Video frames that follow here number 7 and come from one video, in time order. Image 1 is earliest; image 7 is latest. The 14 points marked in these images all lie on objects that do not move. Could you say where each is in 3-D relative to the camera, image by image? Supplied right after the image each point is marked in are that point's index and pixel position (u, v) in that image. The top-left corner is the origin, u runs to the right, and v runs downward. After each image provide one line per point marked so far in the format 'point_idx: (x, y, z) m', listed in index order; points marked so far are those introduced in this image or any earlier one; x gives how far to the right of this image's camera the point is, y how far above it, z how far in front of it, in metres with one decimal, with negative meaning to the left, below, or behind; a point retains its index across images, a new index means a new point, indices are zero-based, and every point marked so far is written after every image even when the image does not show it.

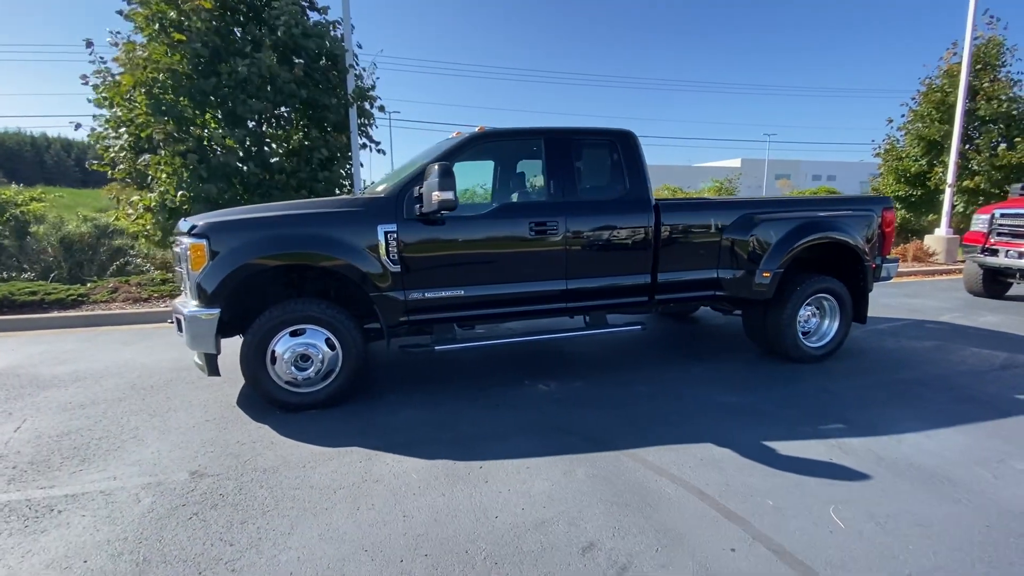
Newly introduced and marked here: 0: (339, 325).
0: (-1.4, -0.3, +4.0) m
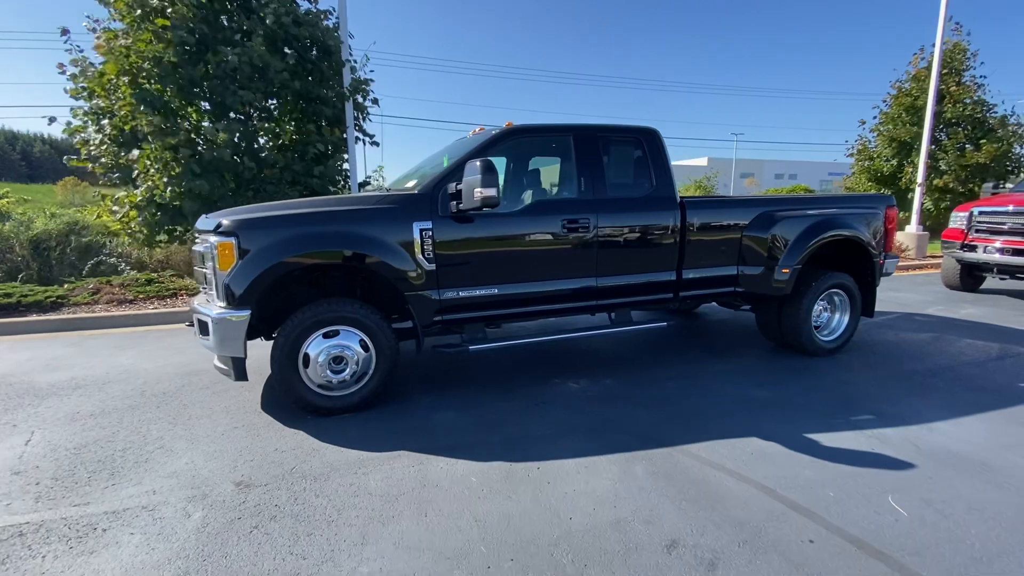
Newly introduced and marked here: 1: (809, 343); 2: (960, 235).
0: (-1.1, -0.3, +3.9) m
1: (+3.3, -0.6, +5.3) m
2: (+8.1, +1.0, +8.7) m
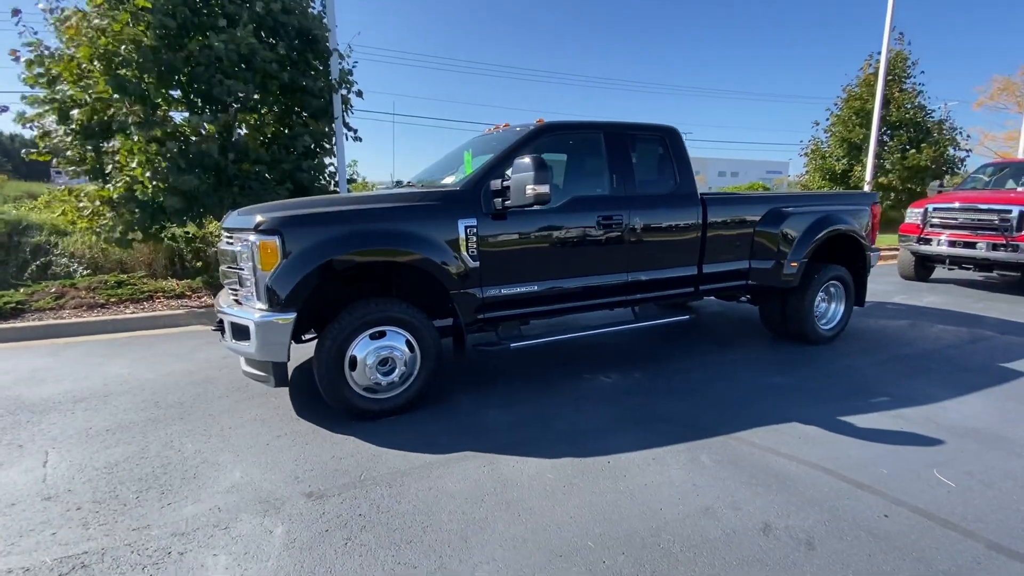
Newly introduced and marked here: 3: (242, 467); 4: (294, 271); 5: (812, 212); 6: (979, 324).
0: (-0.7, -0.3, +3.8) m
1: (+3.5, -0.5, +5.6) m
2: (+7.9, +1.2, +9.5) m
3: (-1.8, -1.2, +3.1) m
4: (-1.5, +0.1, +3.4) m
5: (+3.4, +0.9, +5.5) m
6: (+6.5, -0.5, +6.7) m
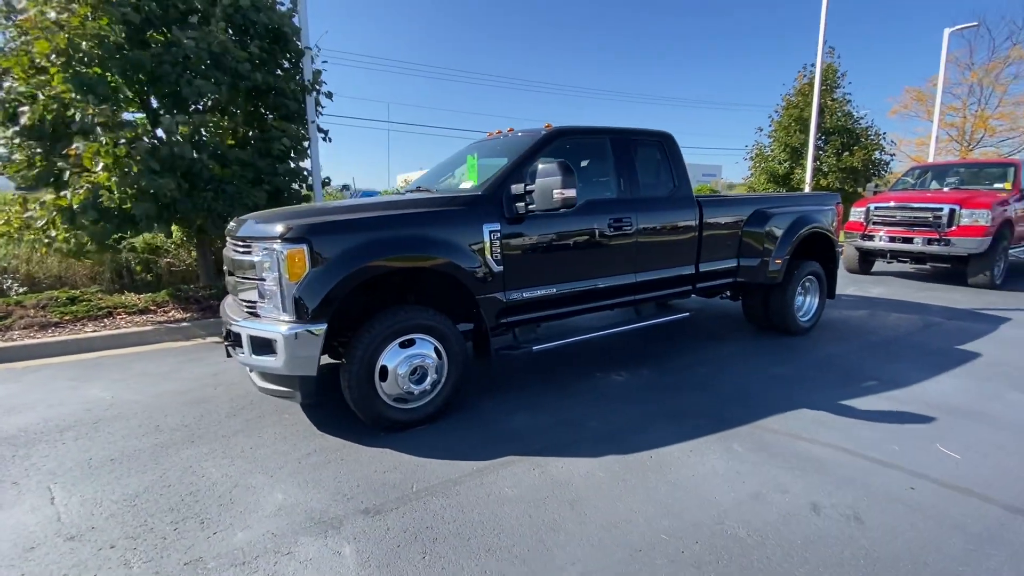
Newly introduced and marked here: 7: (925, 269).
0: (-0.5, -0.3, +3.7) m
1: (+3.5, -0.4, +6.0) m
2: (+7.4, +1.3, +10.3) m
3: (-1.4, -1.2, +3.0) m
4: (-1.3, +0.1, +3.3) m
5: (+3.4, +0.9, +5.9) m
6: (+6.3, -0.4, +7.4) m
7: (+9.4, +0.4, +10.9) m
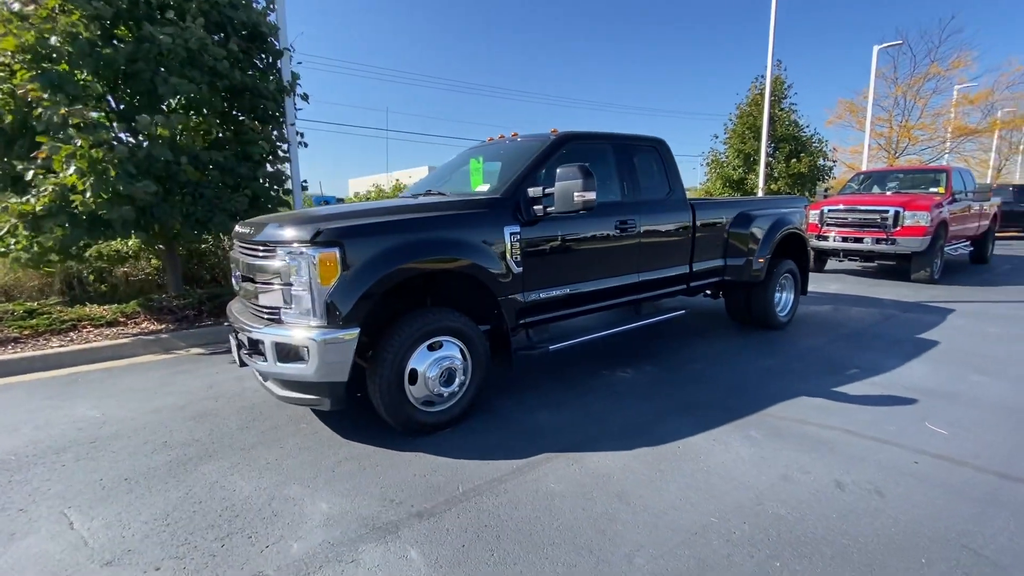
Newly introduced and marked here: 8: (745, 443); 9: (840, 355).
0: (-0.3, -0.3, +3.7) m
1: (+3.5, -0.4, +6.4) m
2: (+6.9, +1.4, +11.1) m
3: (-1.1, -1.3, +2.9) m
4: (-1.0, 0.0, +3.2) m
5: (+3.3, +1.0, +6.2) m
6: (+6.2, -0.3, +8.0) m
7: (+8.8, +0.5, +11.8) m
8: (+1.7, -1.1, +3.5) m
9: (+3.8, -0.8, +5.5) m
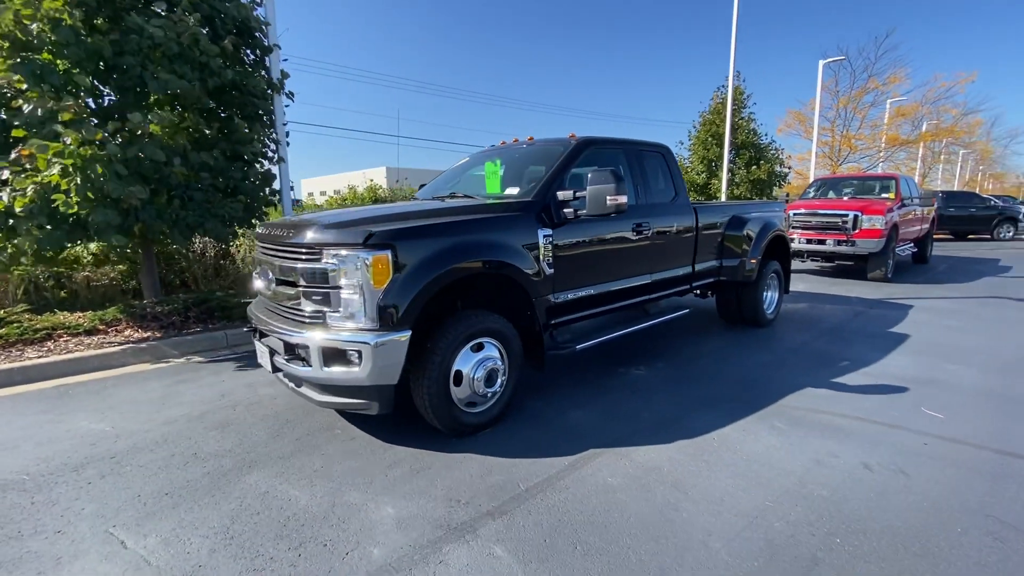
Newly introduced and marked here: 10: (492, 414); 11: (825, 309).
0: (0.0, -0.4, +3.8) m
1: (+3.5, -0.4, +6.8) m
2: (+6.5, +1.4, +11.8) m
3: (-0.8, -1.3, +2.9) m
4: (-0.7, 0.0, +3.2) m
5: (+3.4, +1.0, +6.6) m
6: (+6.0, -0.3, +8.6) m
7: (+8.3, +0.6, +12.7) m
8: (+2.0, -1.1, +3.7) m
9: (+3.9, -0.8, +6.0) m
10: (-0.2, -1.0, +3.7) m
11: (+5.3, -0.4, +8.1) m
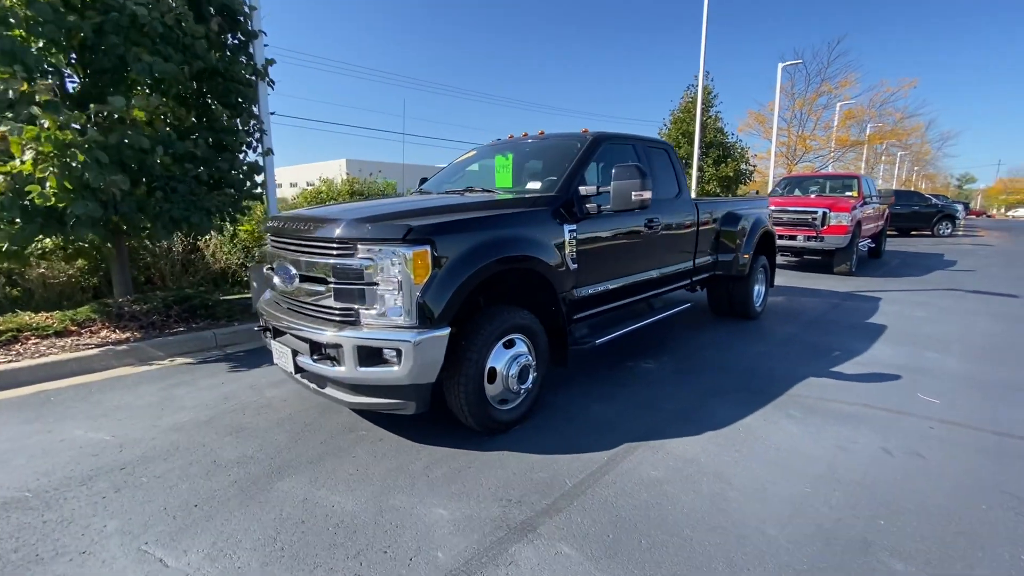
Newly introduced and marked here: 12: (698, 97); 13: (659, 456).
0: (+0.2, -0.3, +3.8) m
1: (+3.5, -0.3, +7.0) m
2: (+6.1, +1.6, +12.2) m
3: (-0.5, -1.3, +2.8) m
4: (-0.4, 0.0, +3.1) m
5: (+3.4, +1.0, +6.8) m
6: (+5.9, -0.1, +9.1) m
7: (+7.8, +0.7, +13.3) m
8: (+2.2, -1.1, +3.9) m
9: (+3.9, -0.7, +6.2) m
10: (+0.1, -0.9, +3.7) m
11: (+5.1, -0.2, +8.5) m
12: (+6.4, +6.6, +16.6) m
13: (+1.0, -1.2, +3.3) m
